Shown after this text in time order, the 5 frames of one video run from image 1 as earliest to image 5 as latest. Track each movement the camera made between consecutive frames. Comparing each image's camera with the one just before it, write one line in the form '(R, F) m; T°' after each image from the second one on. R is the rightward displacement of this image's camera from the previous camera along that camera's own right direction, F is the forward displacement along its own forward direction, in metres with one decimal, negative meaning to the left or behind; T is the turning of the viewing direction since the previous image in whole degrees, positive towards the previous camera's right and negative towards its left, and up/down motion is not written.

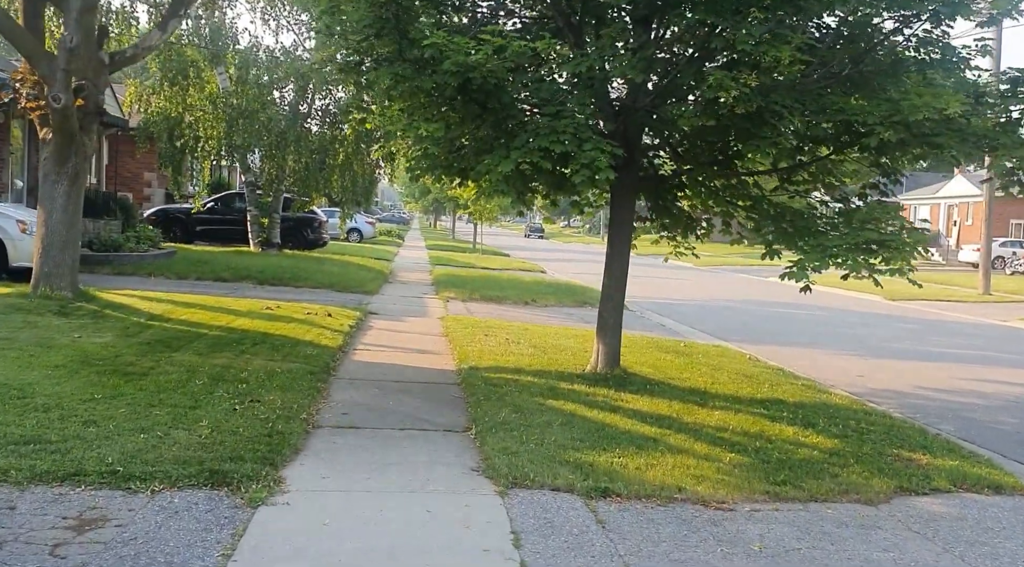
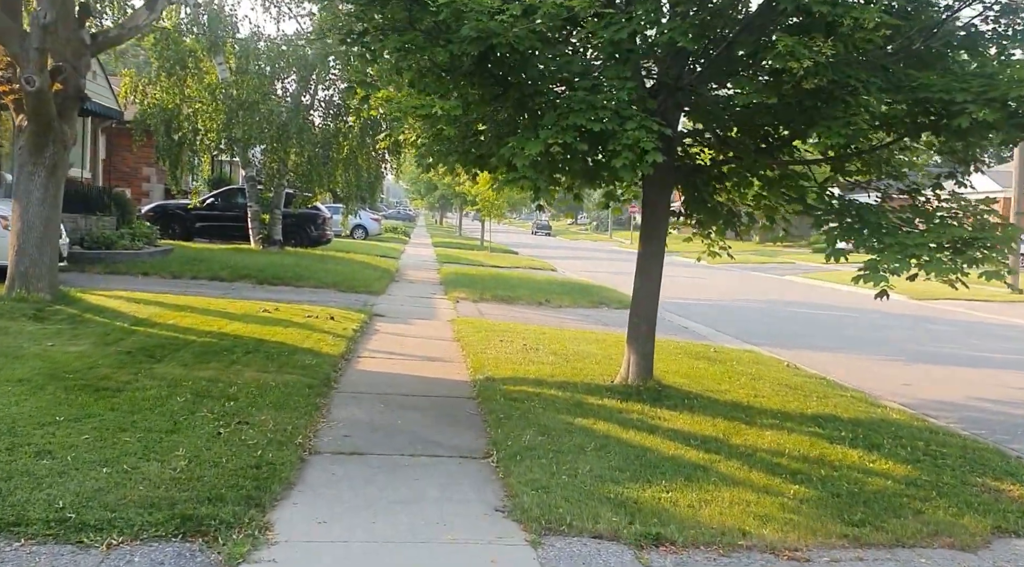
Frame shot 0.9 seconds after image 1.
(-0.2, +1.0) m; 0°
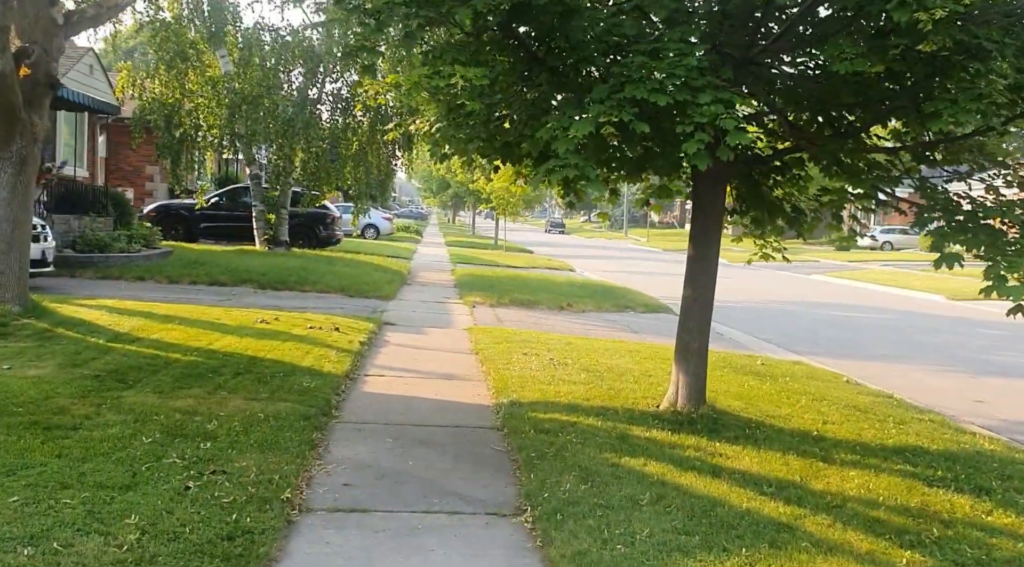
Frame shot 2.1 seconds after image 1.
(-0.1, +1.3) m; -1°
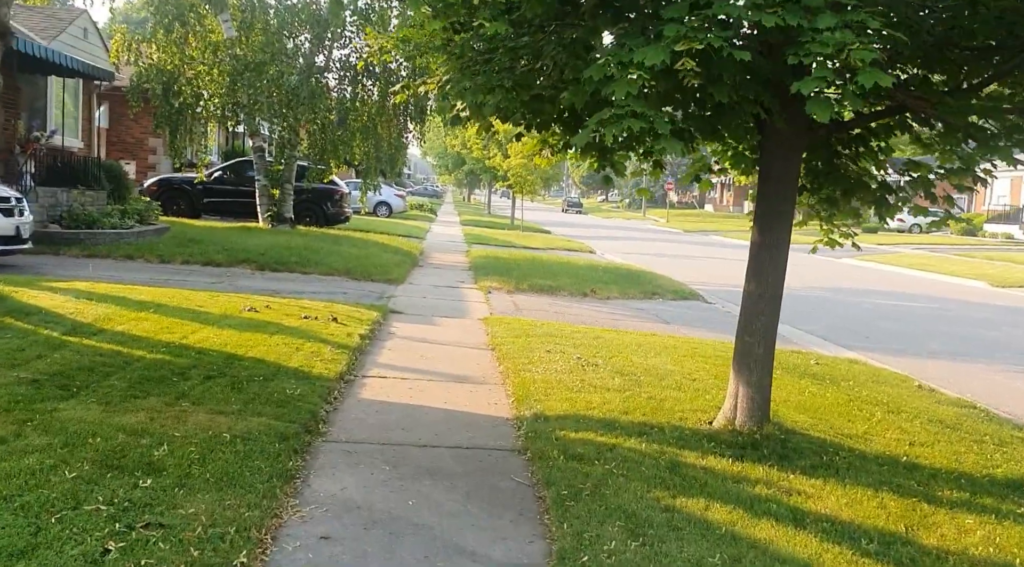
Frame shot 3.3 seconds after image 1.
(-0.1, +1.4) m; -1°
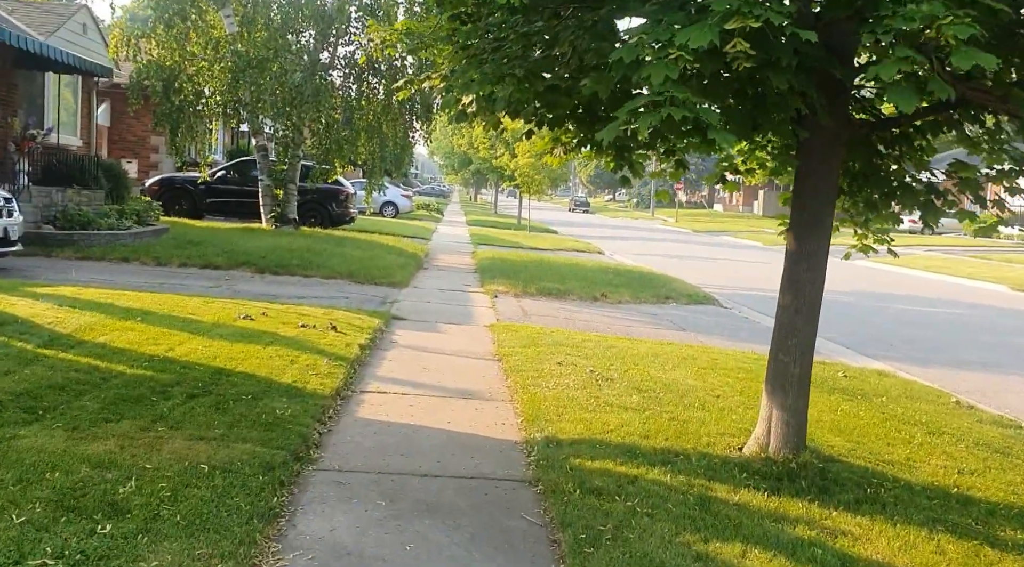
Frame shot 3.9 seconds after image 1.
(0.0, +0.6) m; 0°
